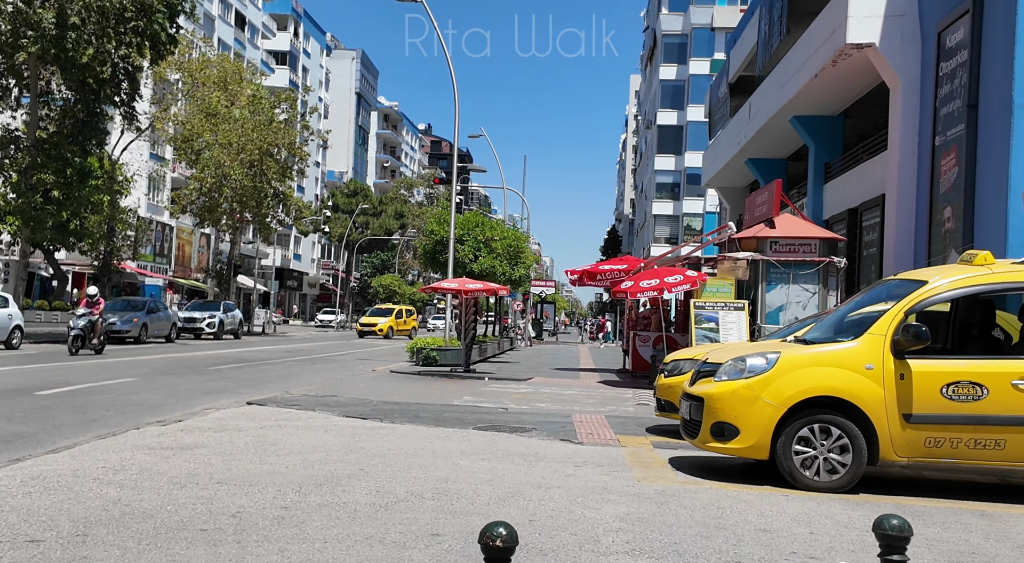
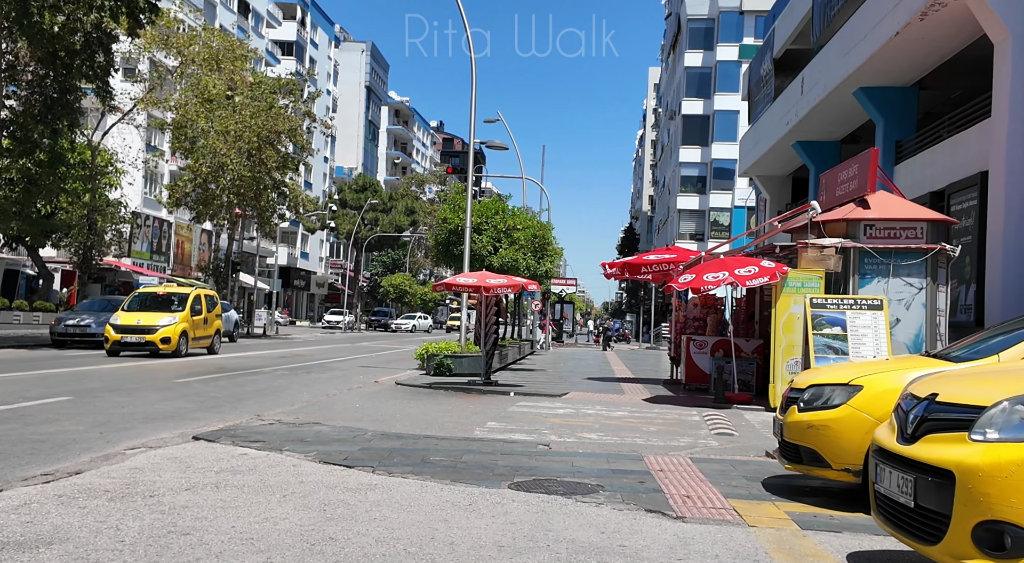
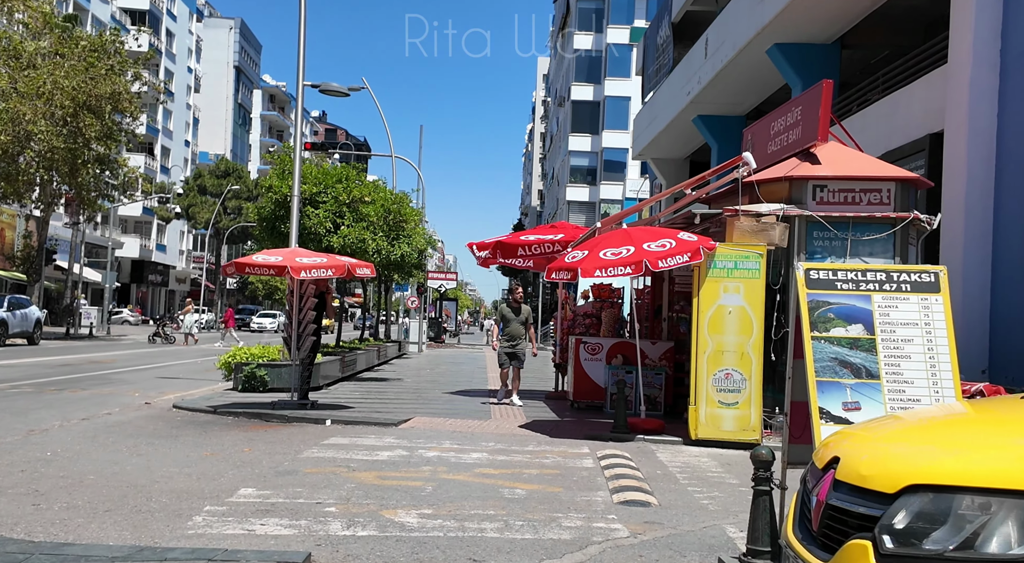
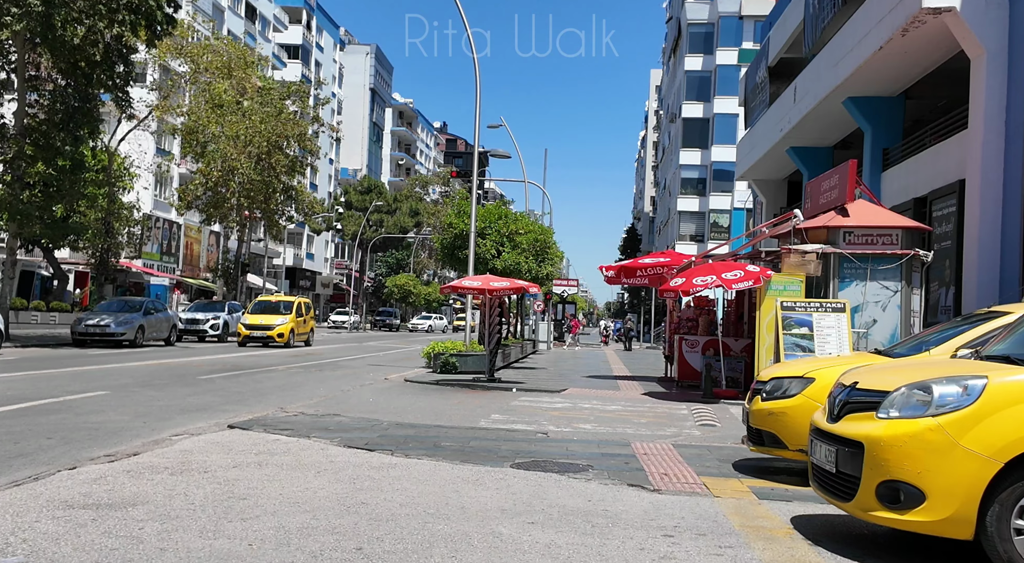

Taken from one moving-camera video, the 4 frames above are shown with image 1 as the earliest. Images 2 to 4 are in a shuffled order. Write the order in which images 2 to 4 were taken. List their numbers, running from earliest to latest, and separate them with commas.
4, 2, 3
